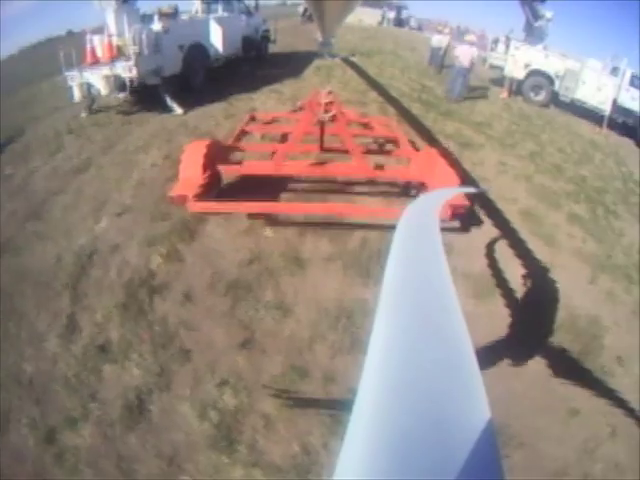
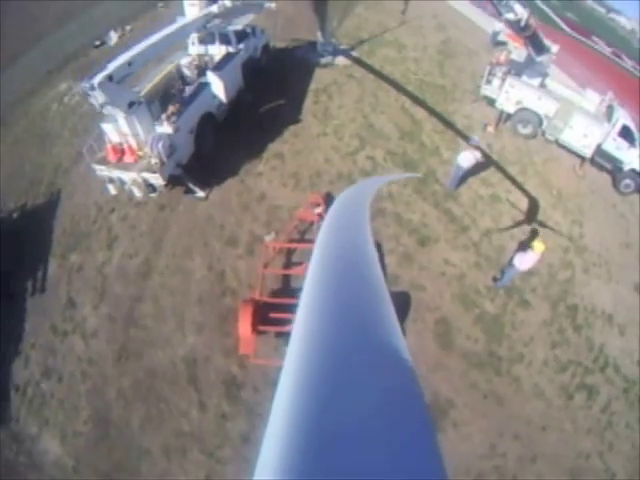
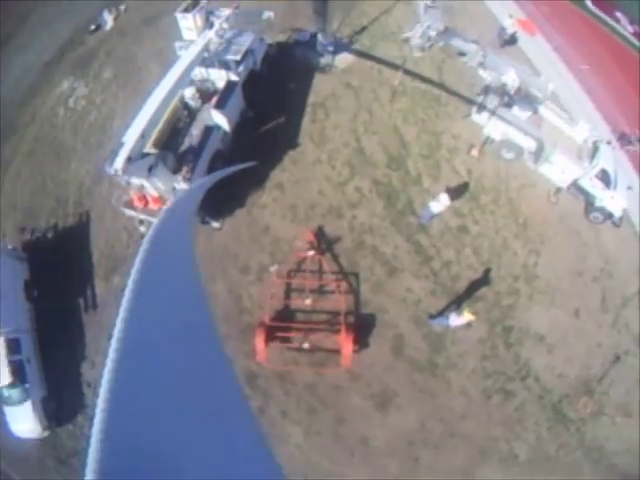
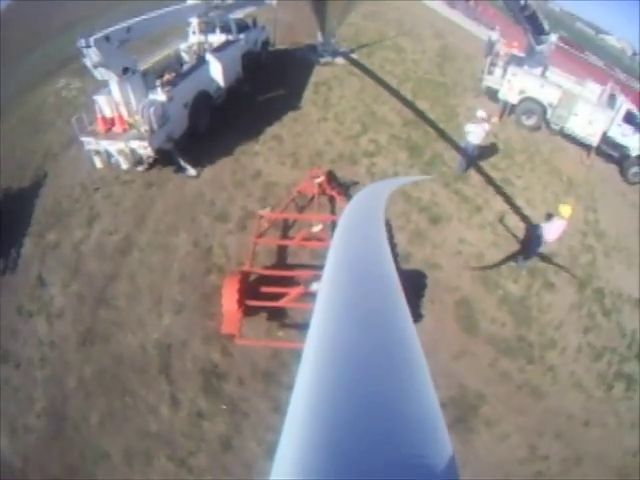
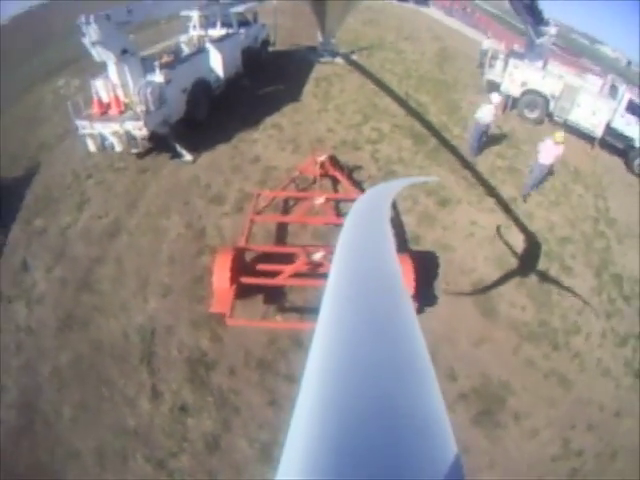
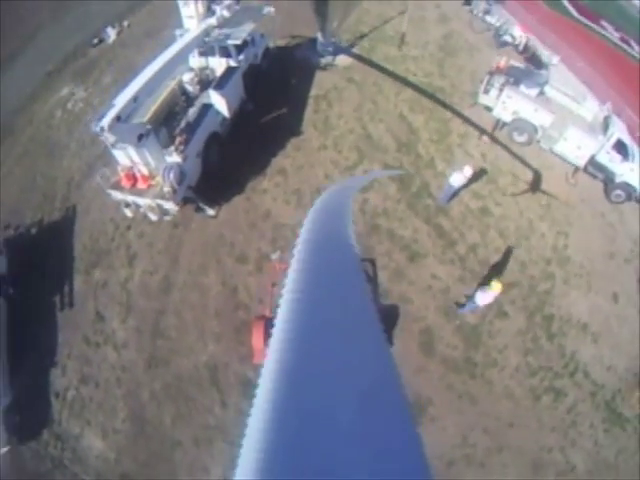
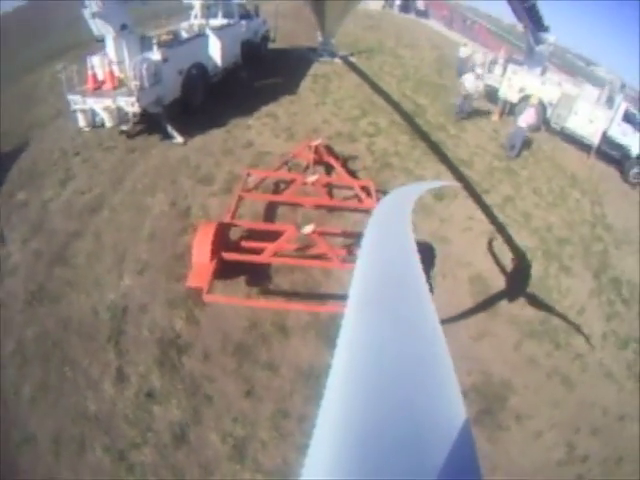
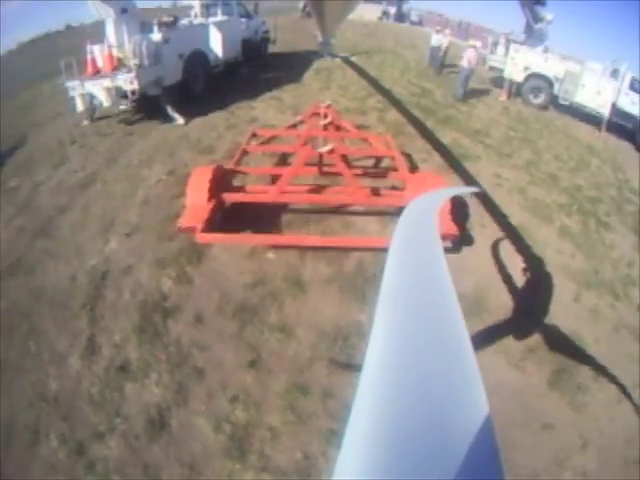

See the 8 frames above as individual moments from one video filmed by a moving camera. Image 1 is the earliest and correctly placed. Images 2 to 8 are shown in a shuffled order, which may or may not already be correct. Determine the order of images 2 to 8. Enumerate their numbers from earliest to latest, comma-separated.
8, 7, 5, 4, 2, 6, 3
